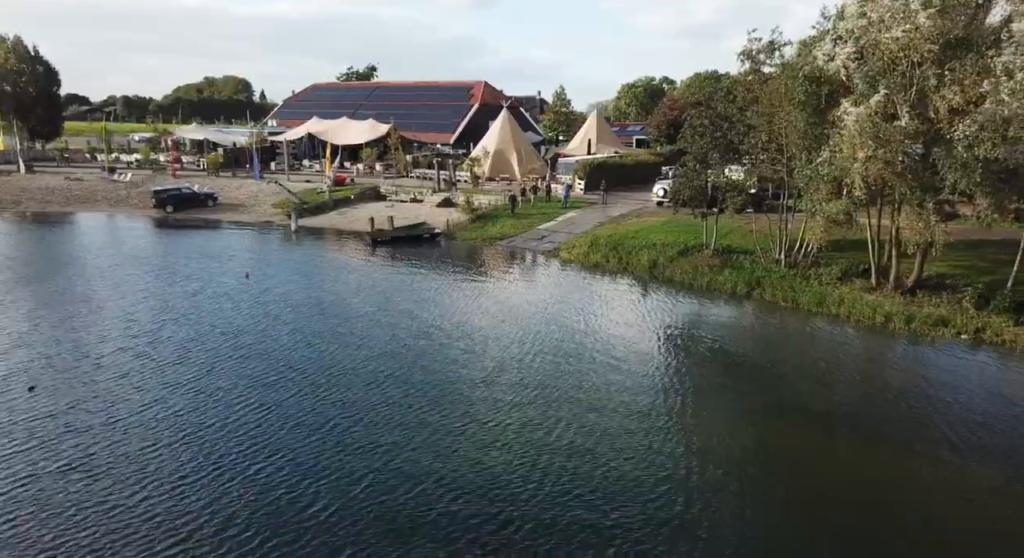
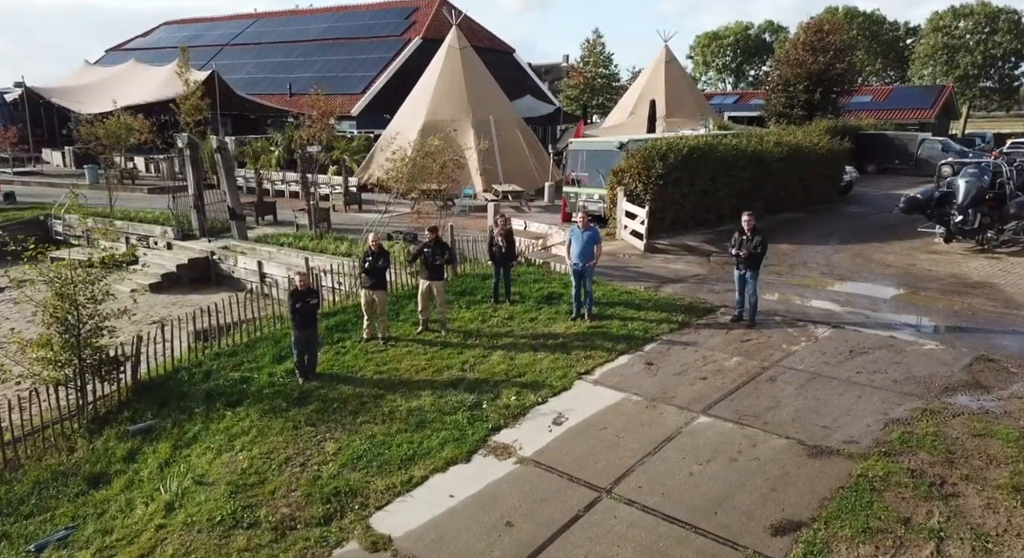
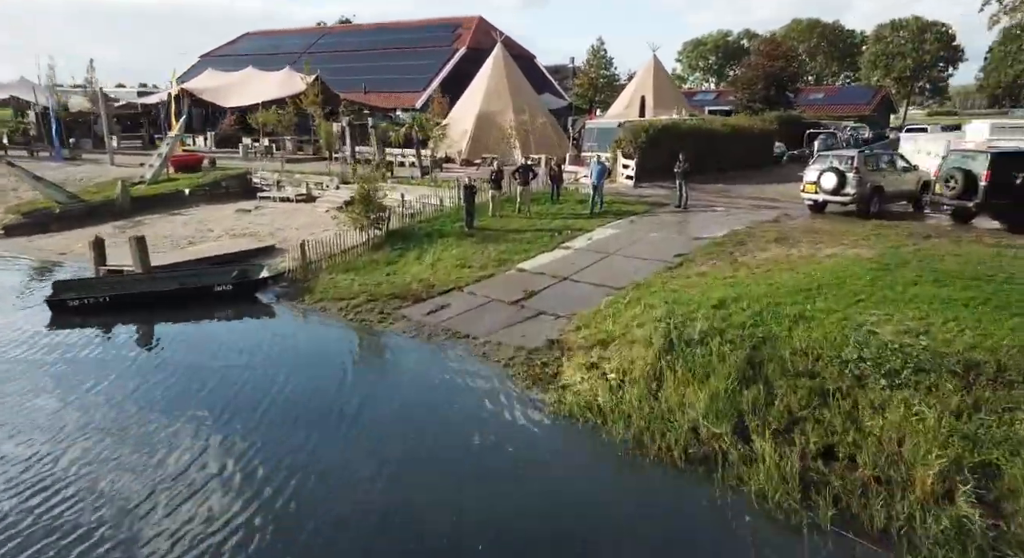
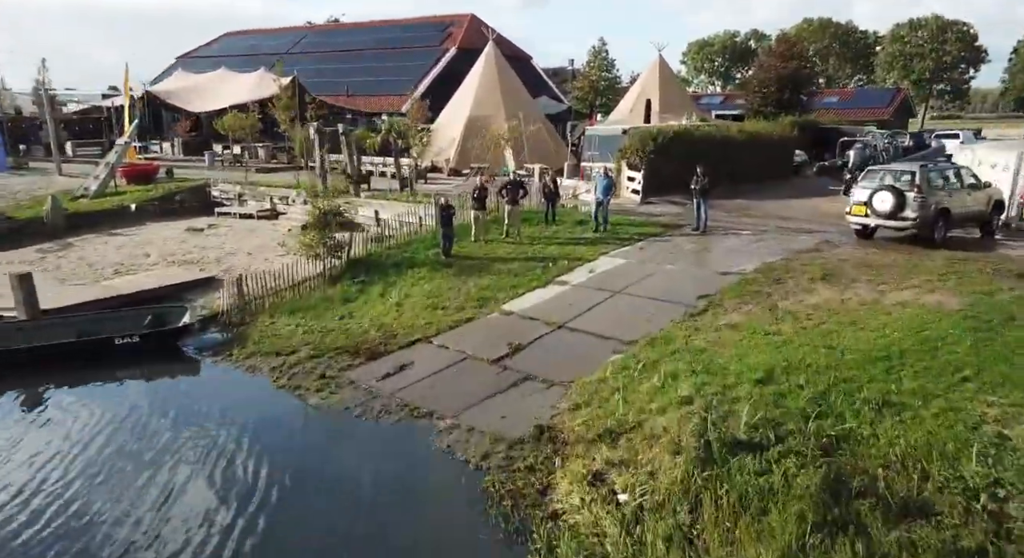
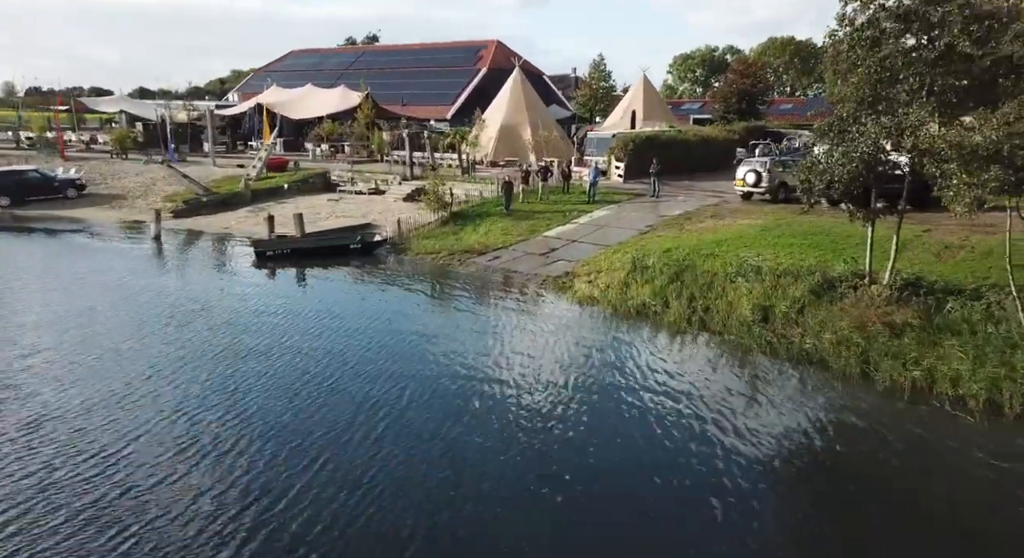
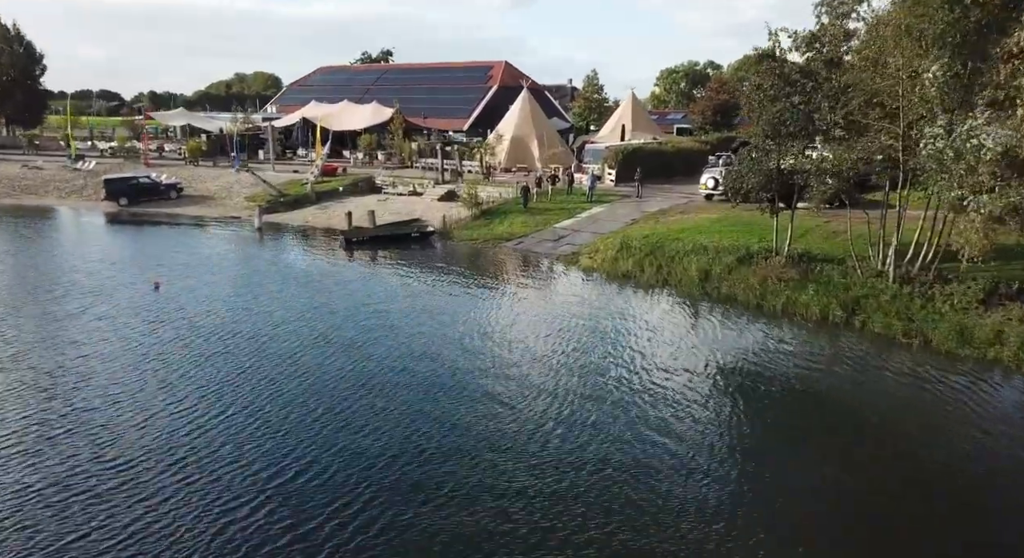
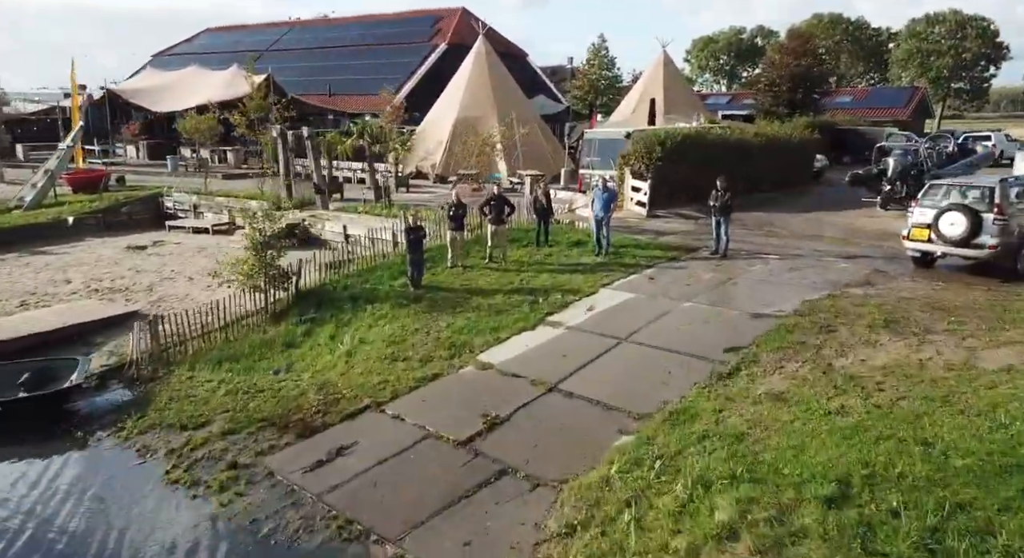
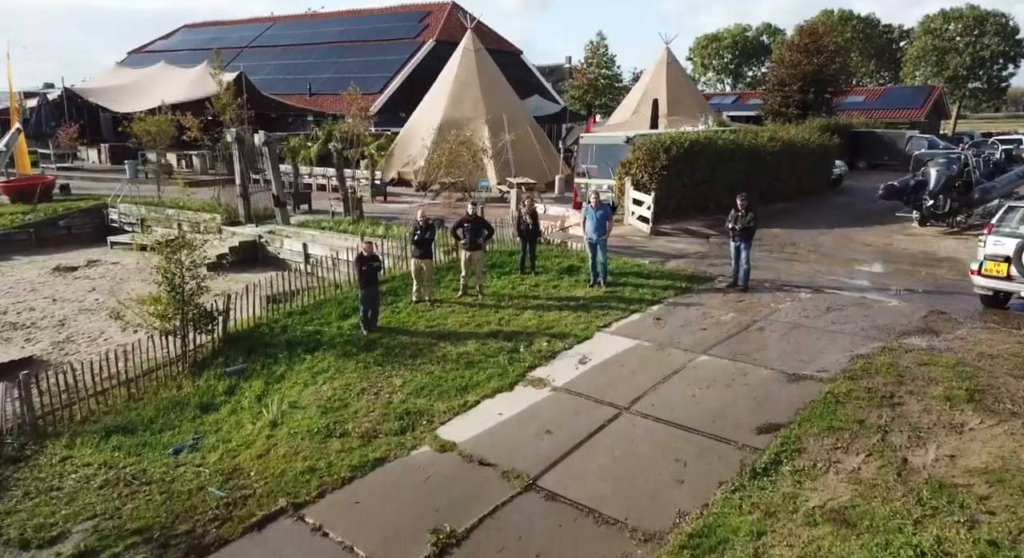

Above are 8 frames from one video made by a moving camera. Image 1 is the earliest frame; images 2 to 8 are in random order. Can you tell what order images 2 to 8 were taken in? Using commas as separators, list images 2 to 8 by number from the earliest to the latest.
6, 5, 3, 4, 7, 8, 2
